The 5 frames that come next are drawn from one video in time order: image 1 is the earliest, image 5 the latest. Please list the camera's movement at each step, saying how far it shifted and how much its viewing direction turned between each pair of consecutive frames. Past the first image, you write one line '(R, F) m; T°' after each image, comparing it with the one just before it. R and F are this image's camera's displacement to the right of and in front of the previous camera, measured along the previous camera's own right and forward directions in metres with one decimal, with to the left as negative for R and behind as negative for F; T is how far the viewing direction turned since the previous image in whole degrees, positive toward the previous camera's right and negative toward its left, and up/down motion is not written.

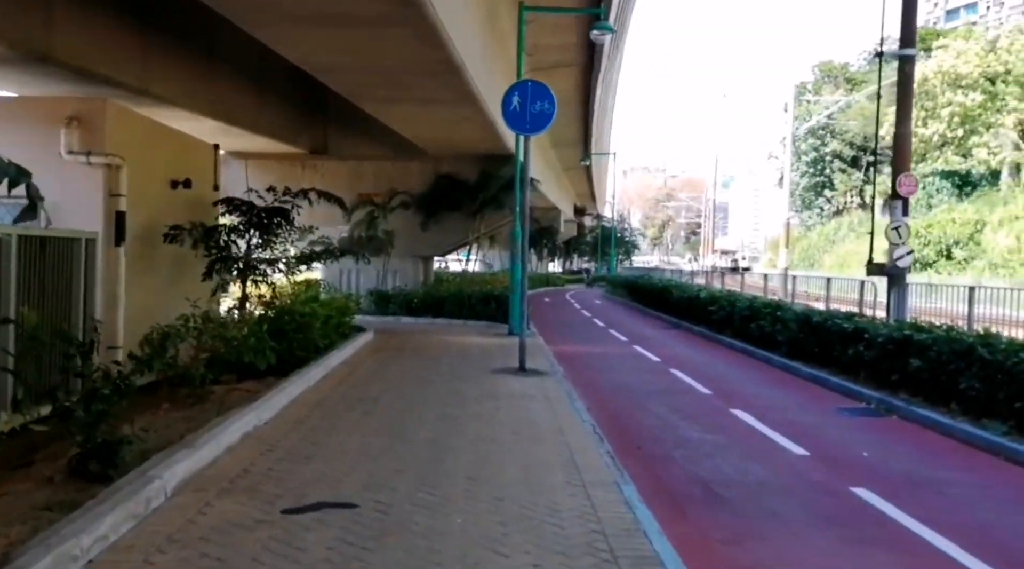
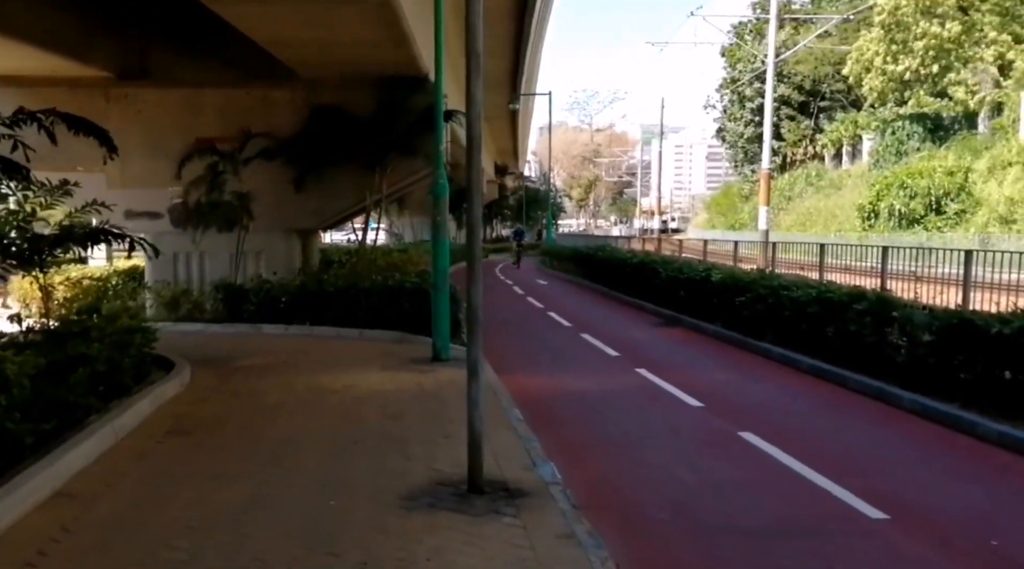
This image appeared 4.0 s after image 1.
(-0.1, +7.1) m; +6°
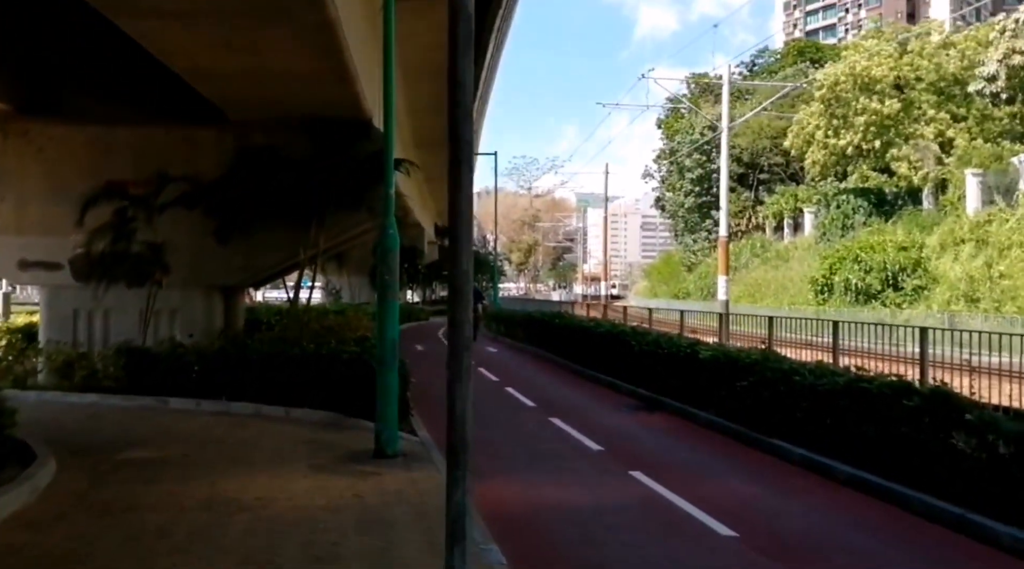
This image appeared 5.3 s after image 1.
(-0.3, +2.2) m; +4°
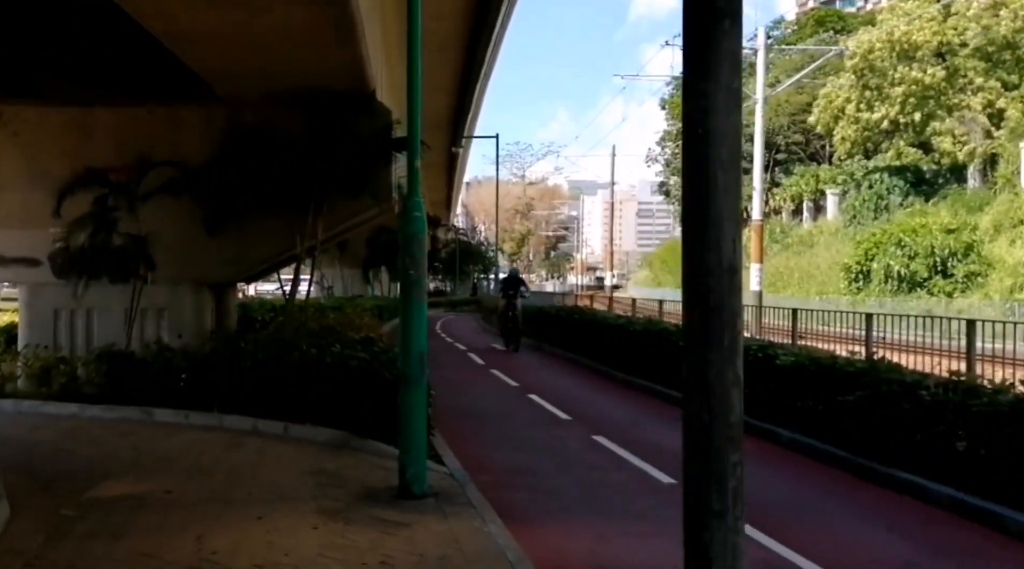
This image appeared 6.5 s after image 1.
(-0.5, +1.9) m; 0°
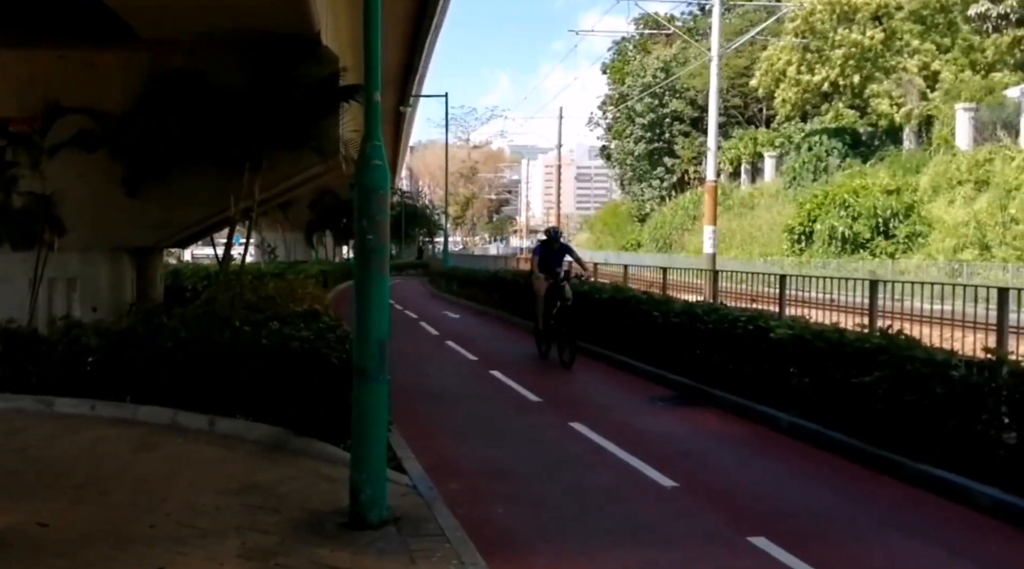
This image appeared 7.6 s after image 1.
(-0.3, +1.7) m; +4°
